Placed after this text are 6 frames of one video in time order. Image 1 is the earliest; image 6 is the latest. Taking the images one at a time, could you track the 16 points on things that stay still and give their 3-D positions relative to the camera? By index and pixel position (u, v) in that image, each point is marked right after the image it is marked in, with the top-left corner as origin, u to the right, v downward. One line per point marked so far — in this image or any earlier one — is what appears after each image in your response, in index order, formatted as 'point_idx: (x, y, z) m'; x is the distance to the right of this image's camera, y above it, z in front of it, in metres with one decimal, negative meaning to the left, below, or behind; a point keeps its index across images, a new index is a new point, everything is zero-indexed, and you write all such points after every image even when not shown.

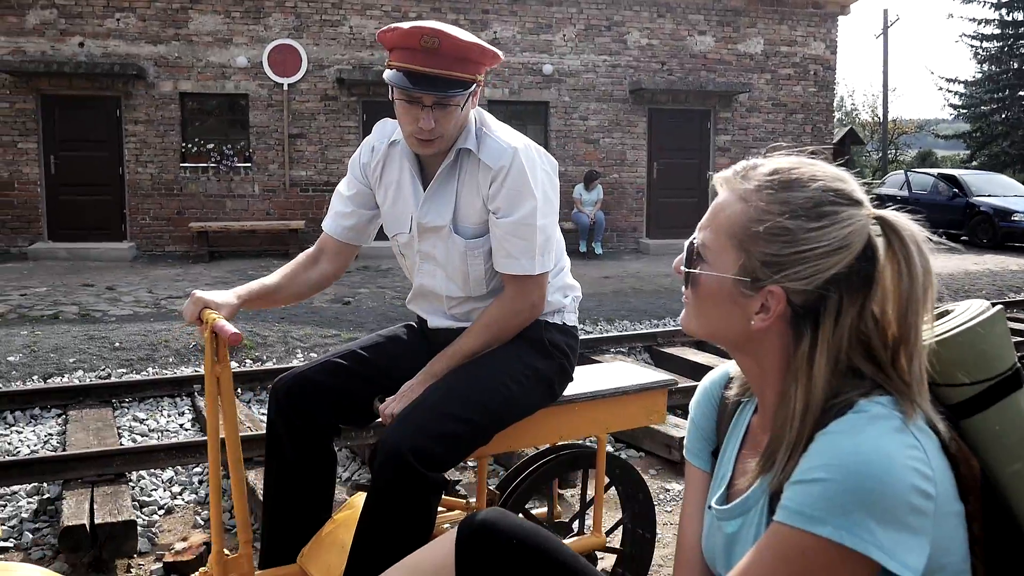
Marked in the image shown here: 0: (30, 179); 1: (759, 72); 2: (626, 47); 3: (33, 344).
0: (-6.3, +1.4, +11.7) m
1: (+3.7, +3.2, +13.4) m
2: (+1.7, +3.5, +12.9) m
3: (-3.4, -0.4, +6.5) m
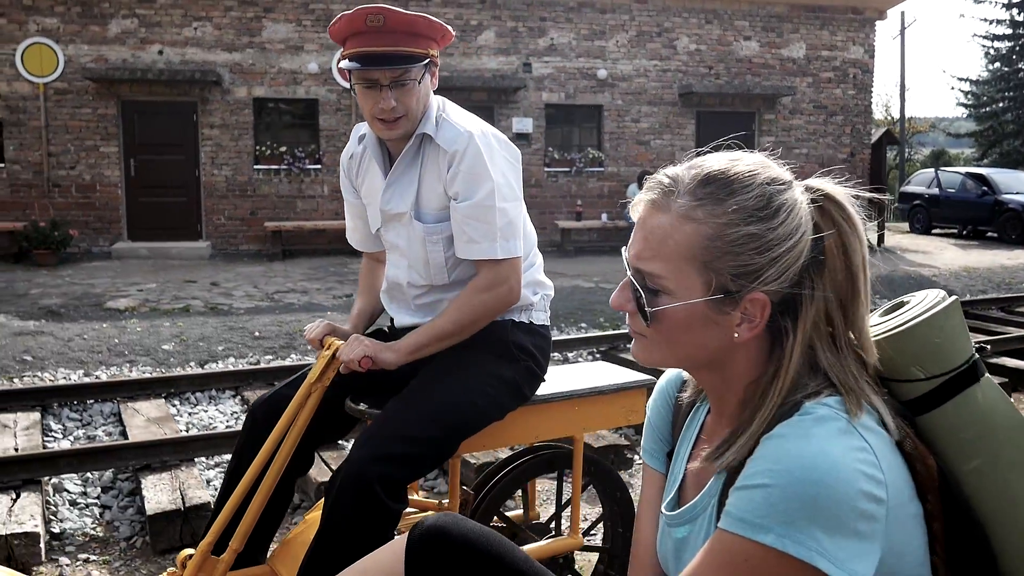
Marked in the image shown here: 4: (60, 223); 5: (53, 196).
0: (-5.4, +1.4, +12.2) m
1: (+4.5, +3.3, +13.9) m
2: (+2.5, +3.5, +13.4) m
3: (-2.5, -0.4, +7.0) m
4: (-6.0, +0.8, +11.9) m
5: (-6.2, +1.2, +12.1) m
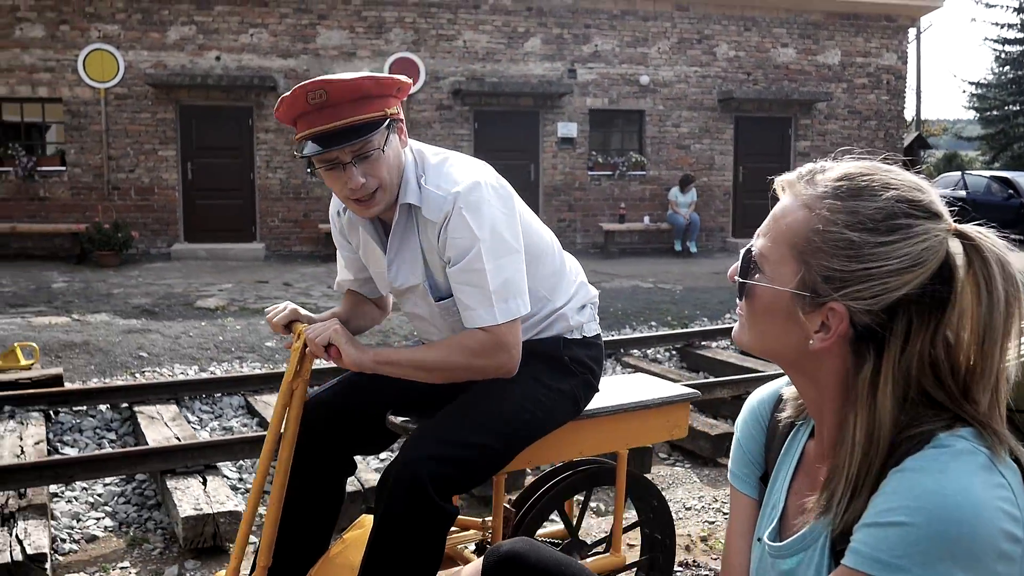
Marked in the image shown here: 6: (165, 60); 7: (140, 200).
0: (-4.8, +1.4, +12.5) m
1: (+5.2, +3.3, +14.2) m
2: (+3.1, +3.5, +13.8) m
3: (-1.9, -0.4, +7.3) m
4: (-5.3, +0.8, +12.2) m
5: (-5.5, +1.2, +12.4) m
6: (-4.8, +3.1, +12.3) m
7: (-5.2, +1.2, +12.4) m
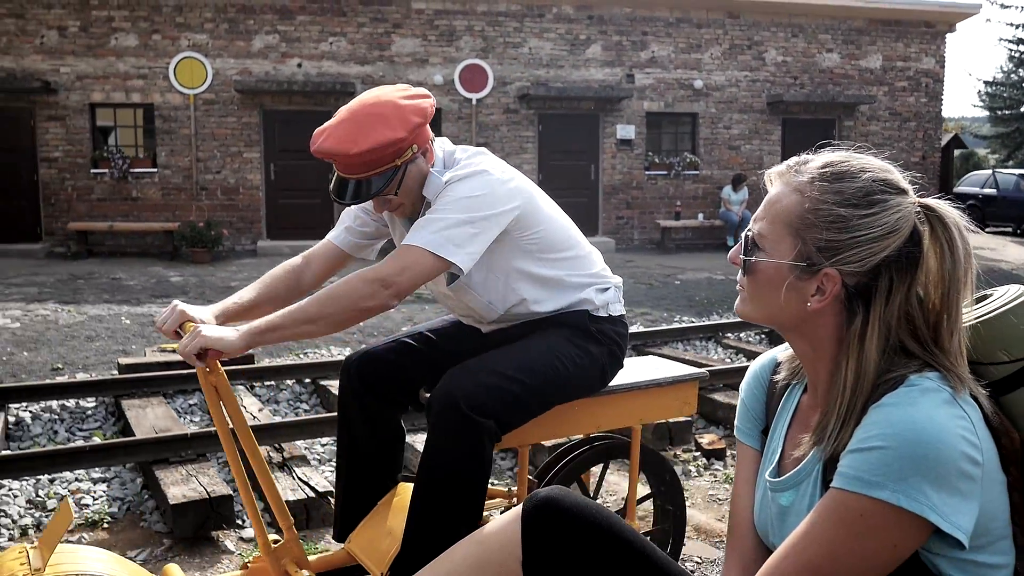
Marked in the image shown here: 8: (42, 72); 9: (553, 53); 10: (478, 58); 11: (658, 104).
0: (-3.8, +1.5, +13.2) m
1: (+6.1, +3.4, +15.0) m
2: (+4.1, +3.6, +14.5) m
3: (-0.9, -0.3, +8.0) m
4: (-4.3, +0.9, +12.9) m
5: (-4.5, +1.3, +13.1) m
6: (-3.8, +3.2, +13.0) m
7: (-4.2, +1.3, +13.2) m
8: (-6.6, +3.0, +12.6) m
9: (+0.6, +3.6, +13.7) m
10: (-0.5, +3.5, +13.4) m
11: (+2.3, +2.9, +14.1) m
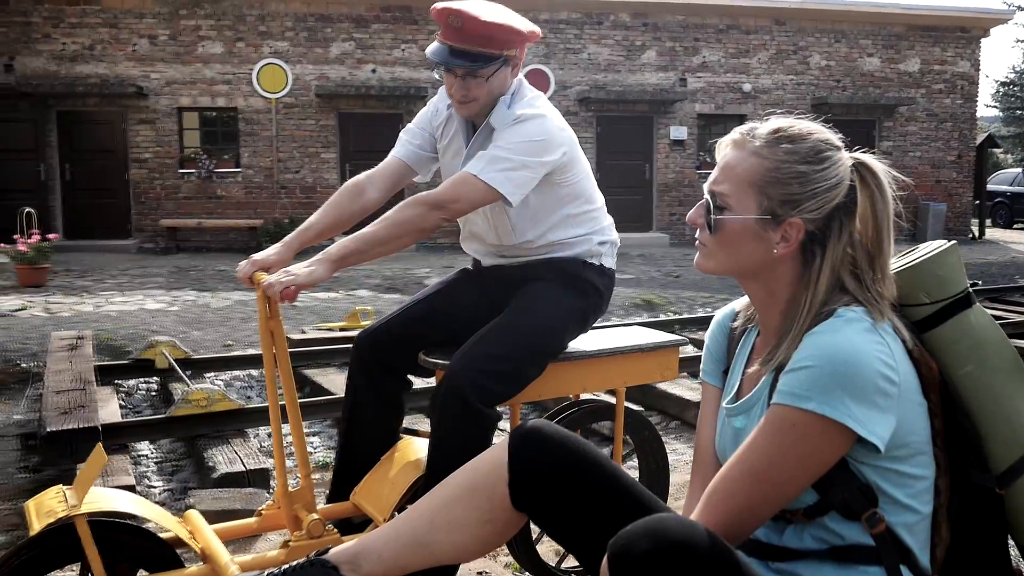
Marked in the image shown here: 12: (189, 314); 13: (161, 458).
0: (-2.8, +1.6, +14.0) m
1: (+7.1, +3.5, +15.7) m
2: (+5.1, +3.8, +15.2) m
3: (0.0, -0.2, +8.8) m
4: (-3.4, +1.0, +13.7) m
5: (-3.6, +1.4, +13.9) m
6: (-2.8, +3.3, +13.7) m
7: (-3.2, +1.4, +13.9) m
8: (-5.6, +3.1, +13.3) m
9: (+1.6, +3.7, +14.5) m
10: (+0.5, +3.6, +14.2) m
11: (+3.3, +3.0, +14.8) m
12: (-2.8, -0.2, +7.7) m
13: (-1.9, -0.9, +4.9) m
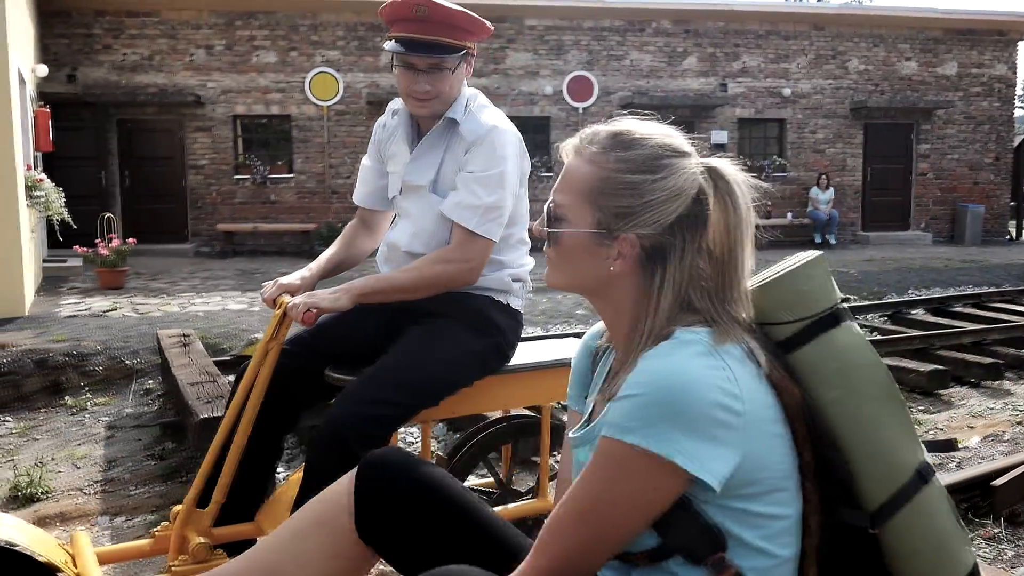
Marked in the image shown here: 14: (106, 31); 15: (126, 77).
0: (-2.1, +1.6, +14.3) m
1: (+7.9, +3.5, +15.9) m
2: (+5.8, +3.7, +15.5) m
3: (+0.7, -0.2, +9.1) m
4: (-2.6, +1.0, +14.1) m
5: (-2.9, +1.4, +14.2) m
6: (-2.1, +3.3, +14.1) m
7: (-2.5, +1.4, +14.3) m
8: (-4.9, +3.1, +13.8) m
9: (+2.3, +3.7, +14.8) m
10: (+1.2, +3.5, +14.5) m
11: (+4.0, +3.0, +15.1) m
12: (-2.2, -0.2, +8.1) m
13: (-1.4, -0.9, +5.2) m
14: (-6.1, +3.9, +13.5) m
15: (-5.9, +3.2, +13.6) m
